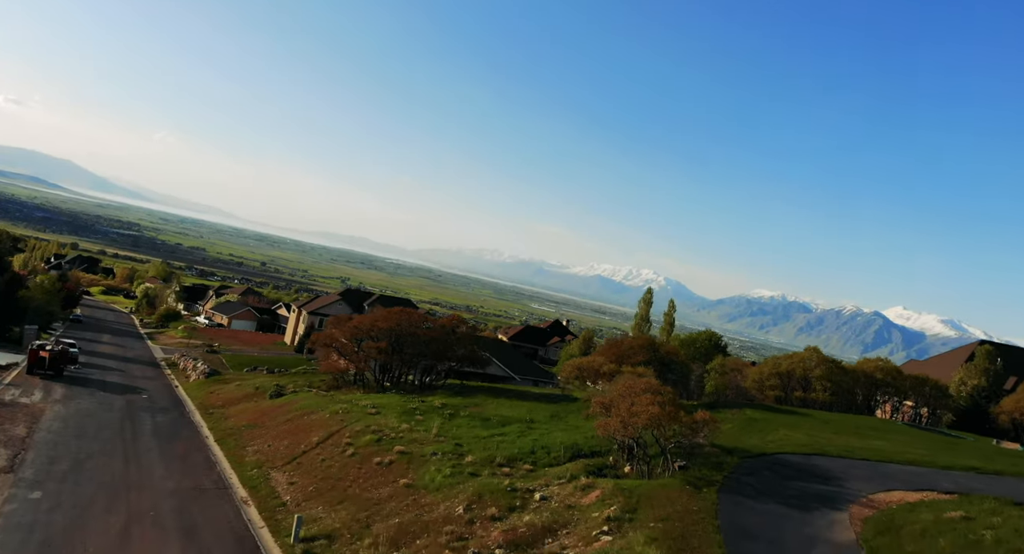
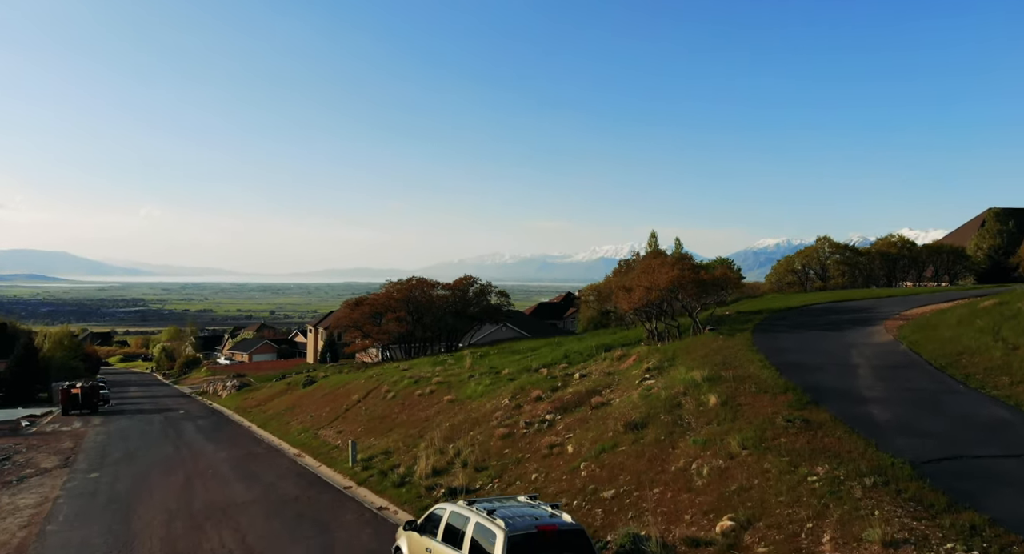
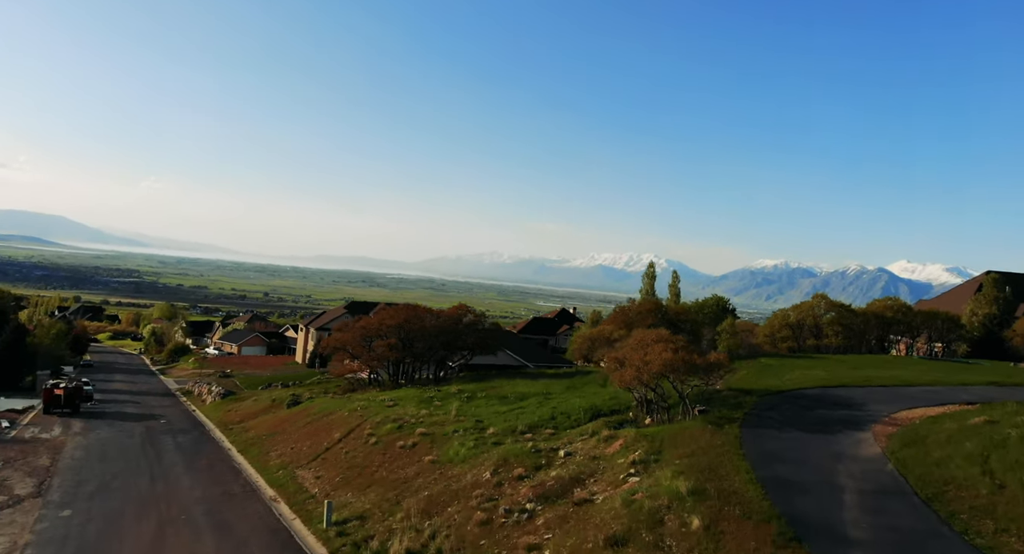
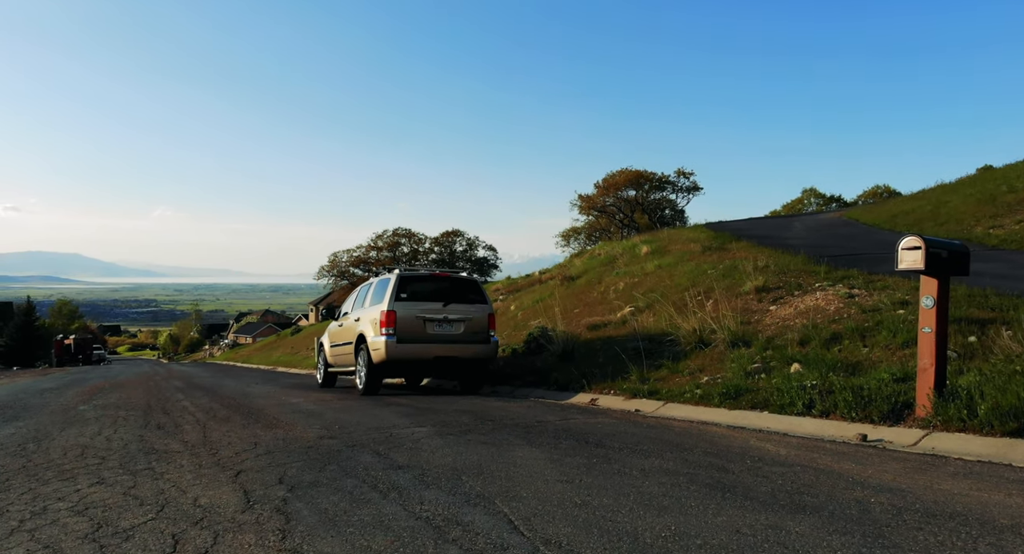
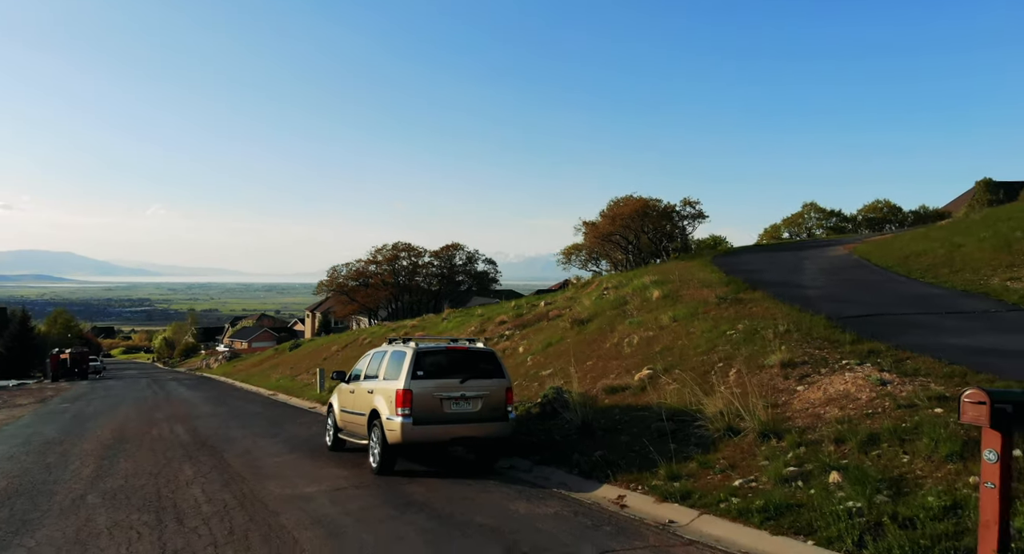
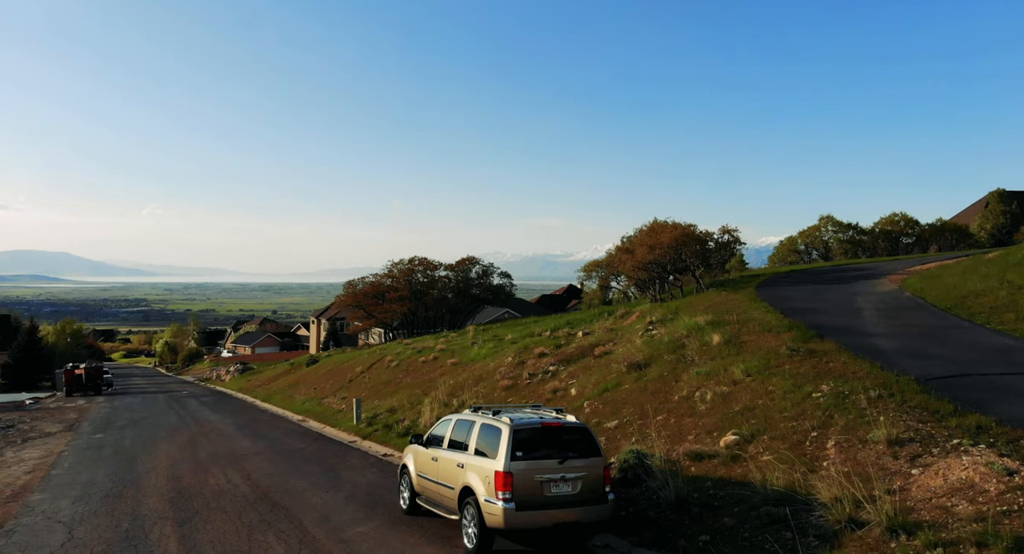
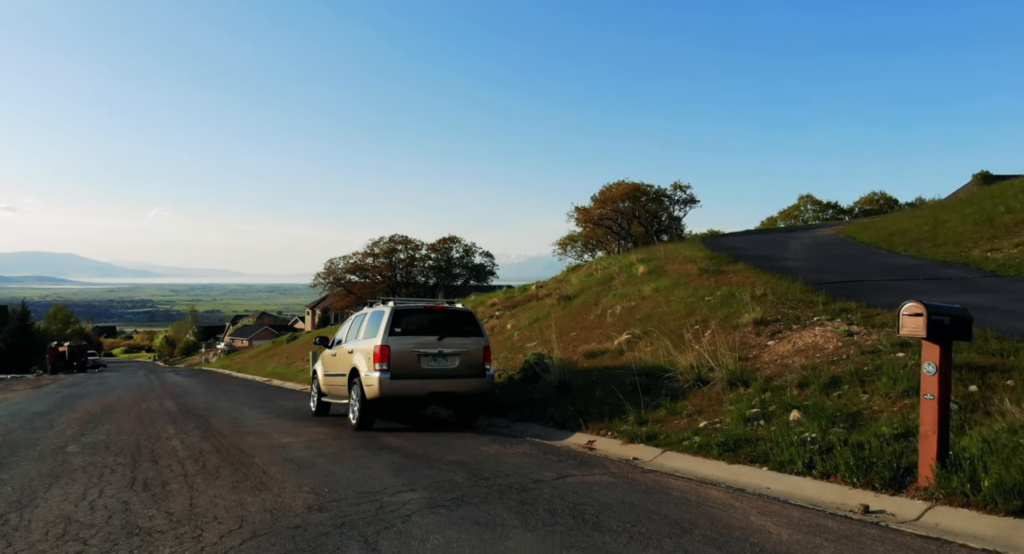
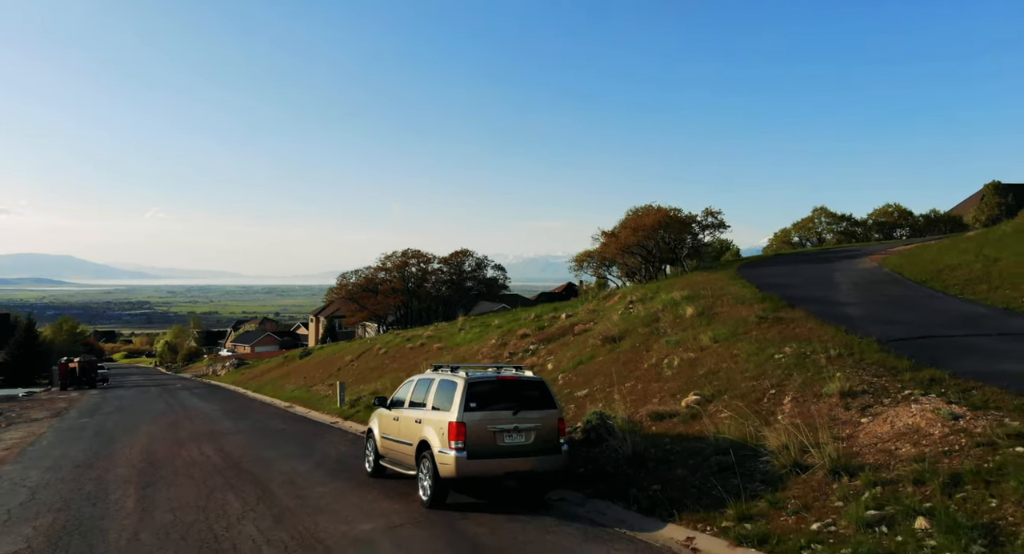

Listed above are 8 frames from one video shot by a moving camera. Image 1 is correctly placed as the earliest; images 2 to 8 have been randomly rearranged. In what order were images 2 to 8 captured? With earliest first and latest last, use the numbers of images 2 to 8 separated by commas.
3, 2, 6, 8, 5, 7, 4
